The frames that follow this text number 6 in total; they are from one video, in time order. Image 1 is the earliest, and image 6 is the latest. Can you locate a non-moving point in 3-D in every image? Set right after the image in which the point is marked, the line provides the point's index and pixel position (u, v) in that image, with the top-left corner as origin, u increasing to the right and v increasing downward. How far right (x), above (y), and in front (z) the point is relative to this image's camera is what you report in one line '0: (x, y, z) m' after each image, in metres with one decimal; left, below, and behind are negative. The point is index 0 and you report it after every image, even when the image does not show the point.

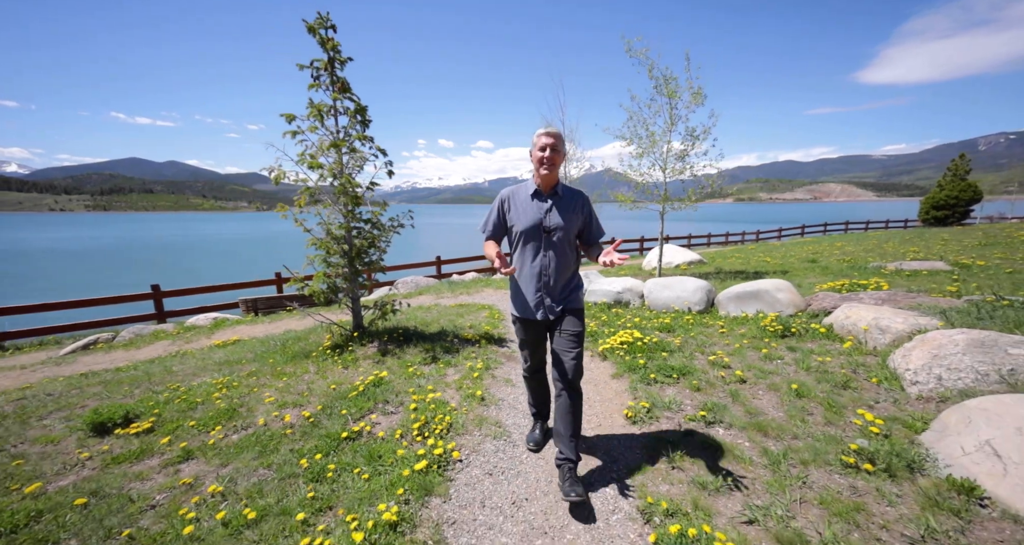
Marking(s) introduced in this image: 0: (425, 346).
0: (-1.8, -1.5, +8.7) m
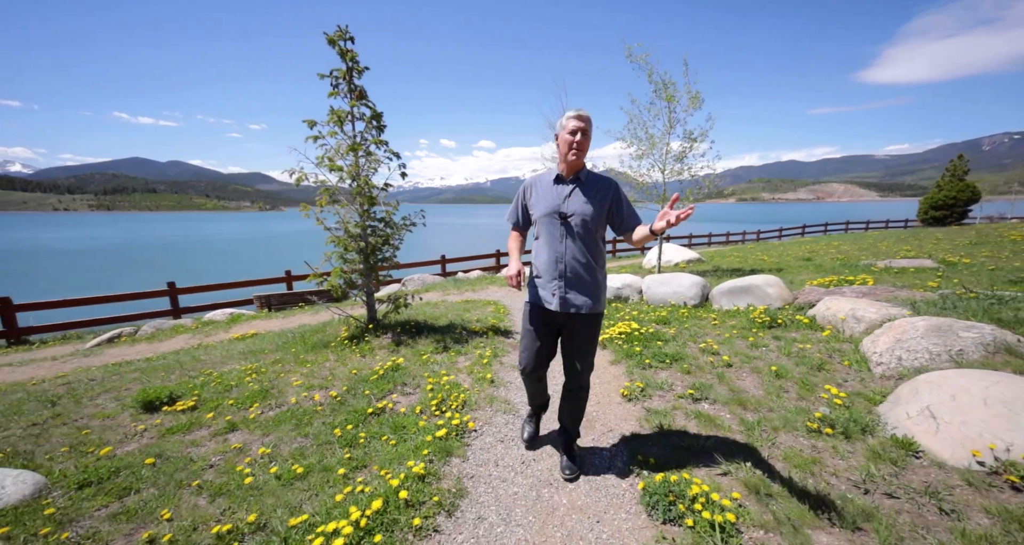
0: (-1.6, -1.4, +9.3) m
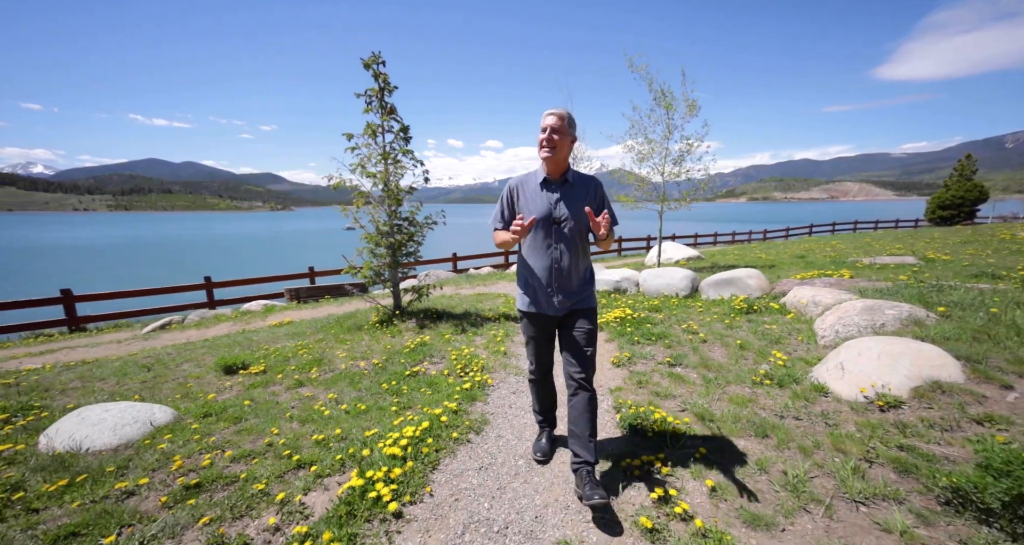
0: (-1.4, -1.2, +10.7) m
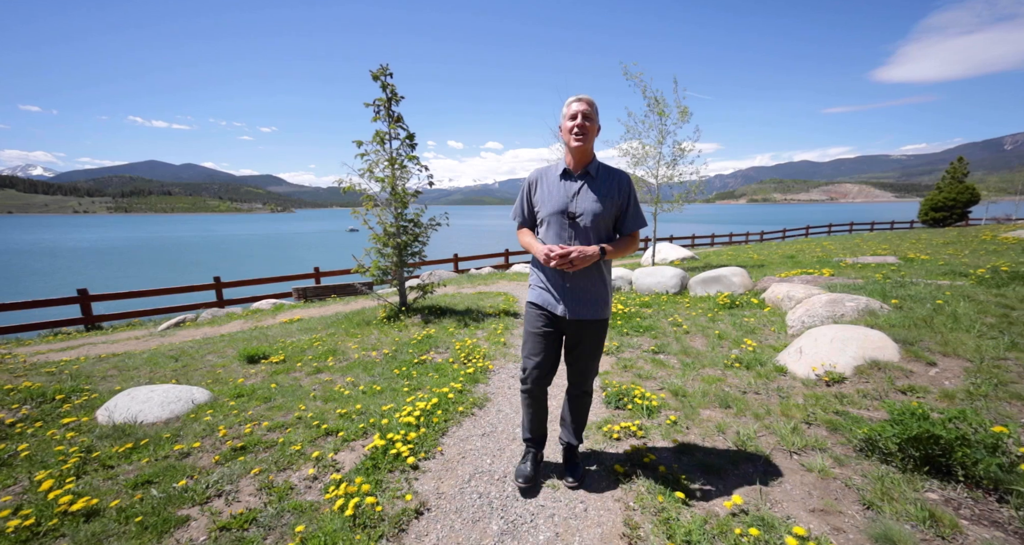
0: (-1.4, -1.2, +11.4) m
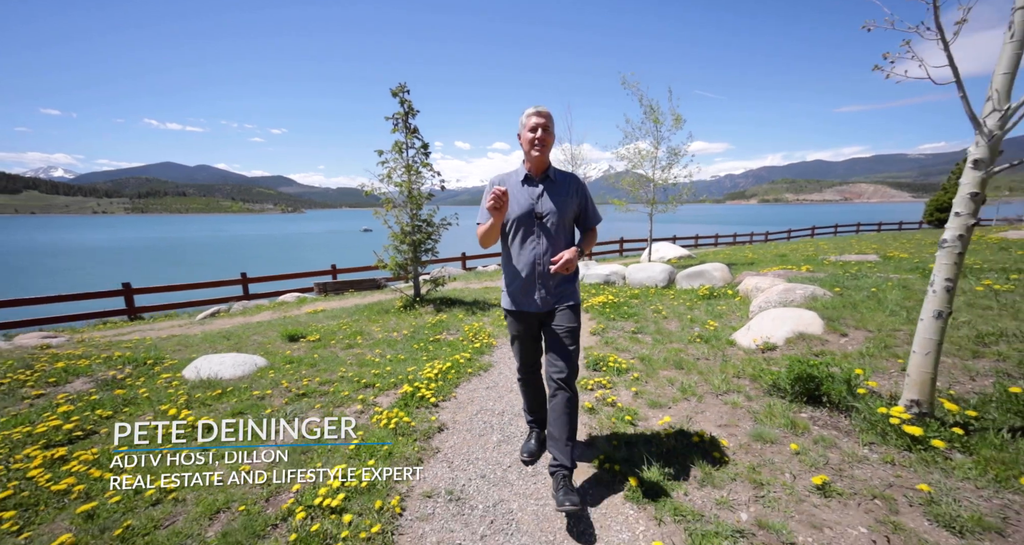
0: (-1.4, -1.0, +12.9) m
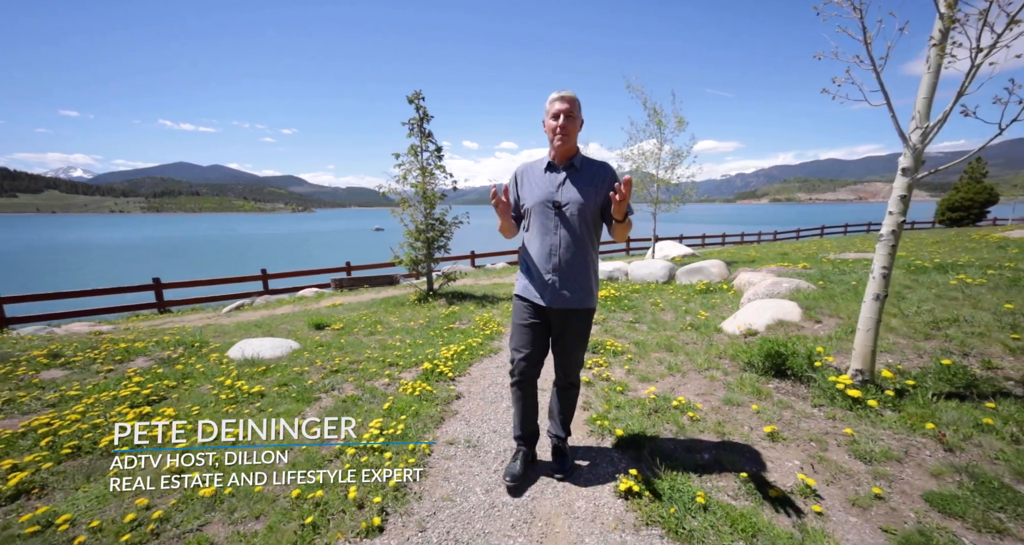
0: (-1.1, -0.9, +13.7) m
